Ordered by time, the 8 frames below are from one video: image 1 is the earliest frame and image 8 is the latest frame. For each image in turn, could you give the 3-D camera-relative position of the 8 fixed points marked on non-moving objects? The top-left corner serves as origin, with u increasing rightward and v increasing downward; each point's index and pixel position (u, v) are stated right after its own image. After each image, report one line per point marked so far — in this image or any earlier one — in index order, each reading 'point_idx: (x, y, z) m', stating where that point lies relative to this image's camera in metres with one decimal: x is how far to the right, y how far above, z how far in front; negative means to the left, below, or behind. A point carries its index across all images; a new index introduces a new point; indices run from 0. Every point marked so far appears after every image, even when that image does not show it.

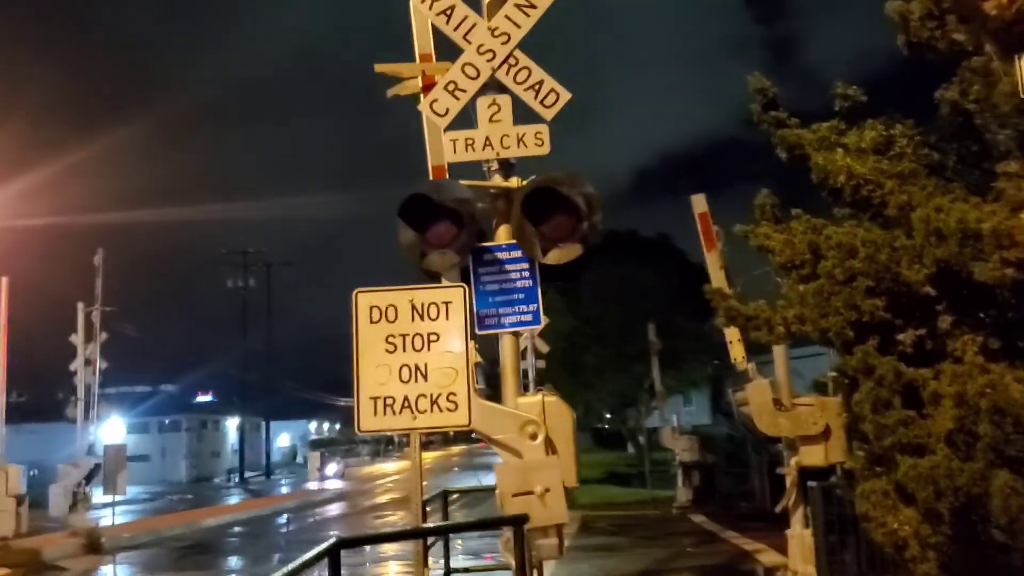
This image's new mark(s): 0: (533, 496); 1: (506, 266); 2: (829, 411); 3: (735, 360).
0: (+0.2, -1.6, +7.4) m
1: (-0.1, +0.2, +8.3) m
2: (+3.6, -1.4, +10.9) m
3: (+2.7, -0.9, +11.5) m
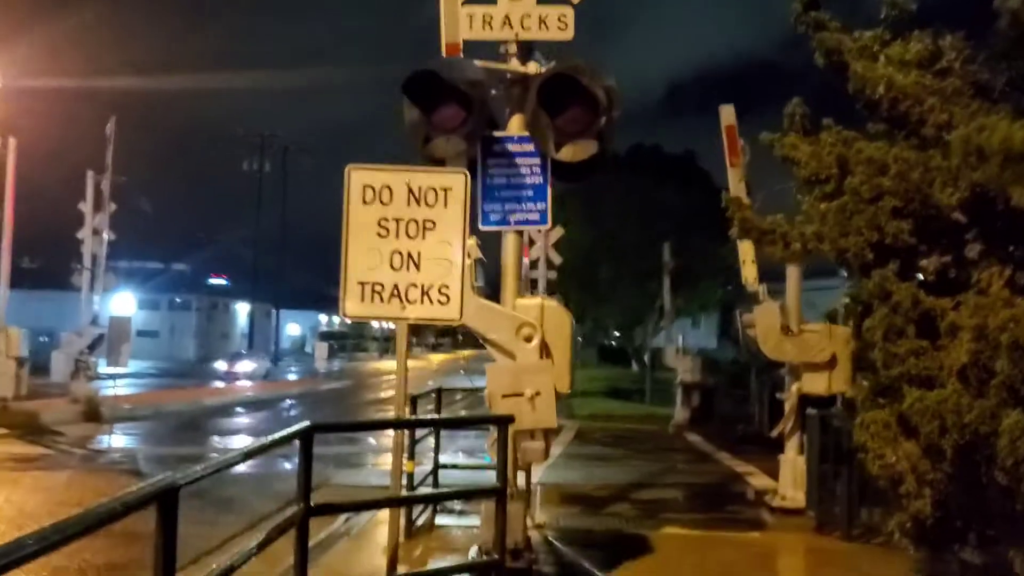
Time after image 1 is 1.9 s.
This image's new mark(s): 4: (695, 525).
0: (+0.1, -0.8, +7.2) m
1: (0.0, +1.1, +7.9) m
2: (+3.6, -0.6, +10.6) m
3: (+2.8, +0.1, +11.2) m
4: (+2.0, -2.7, +10.7) m
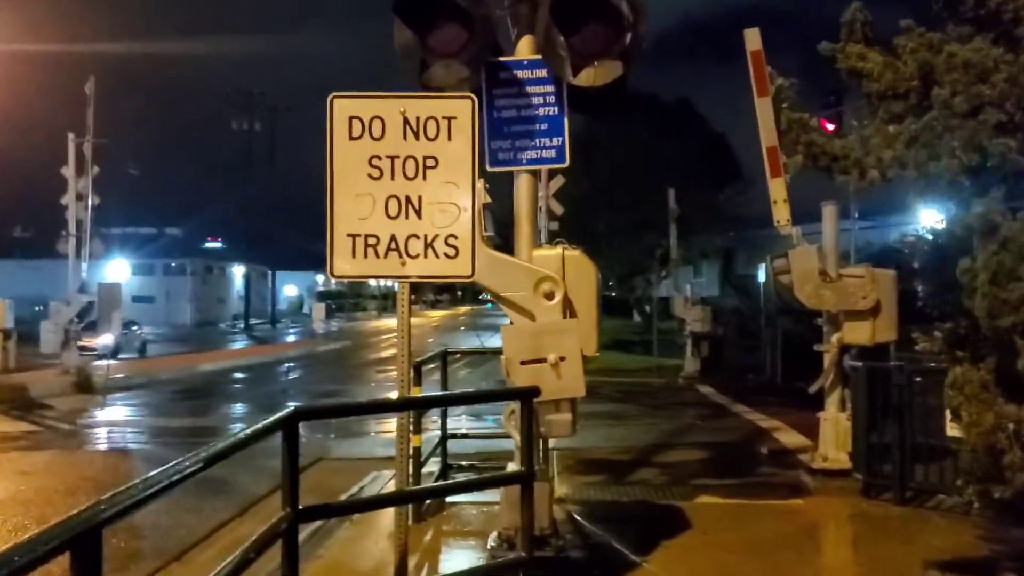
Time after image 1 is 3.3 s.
0: (+0.2, -0.5, +6.2) m
1: (+0.1, +1.4, +6.8) m
2: (+3.7, 0.0, +9.6) m
3: (+2.9, +0.7, +10.2) m
4: (+2.2, -2.1, +9.8) m
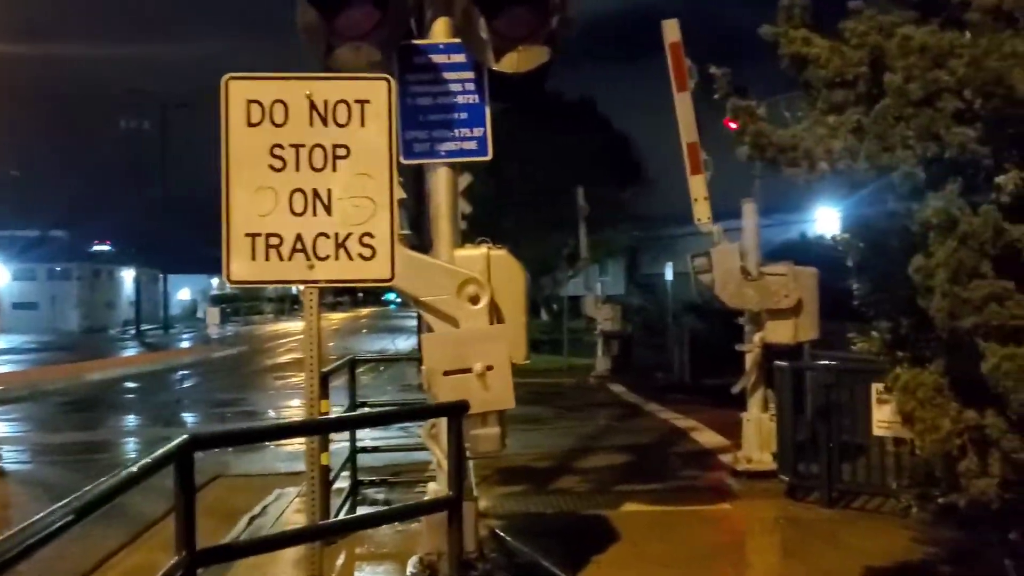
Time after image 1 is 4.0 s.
0: (-0.3, -0.5, +5.7) m
1: (-0.5, +1.4, +6.3) m
2: (+2.9, 0.0, +9.4) m
3: (+2.0, +0.7, +9.9) m
4: (+1.4, -2.1, +9.5) m
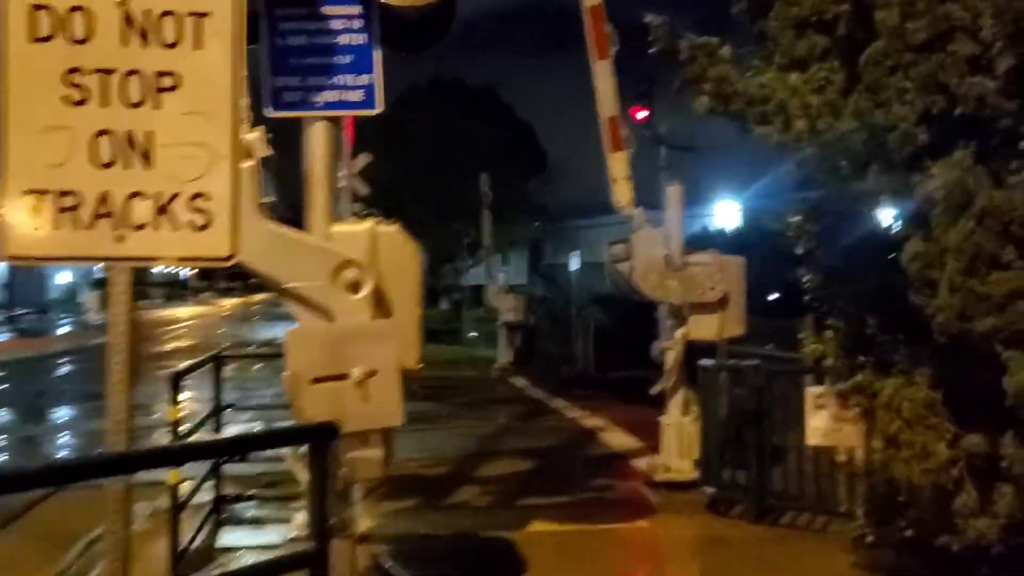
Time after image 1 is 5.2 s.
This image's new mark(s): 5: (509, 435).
0: (-0.8, -0.5, +4.5) m
1: (-1.0, +1.5, +5.1) m
2: (+2.0, +0.1, +8.5) m
3: (+1.0, +0.8, +8.9) m
4: (+0.4, -2.0, +8.5) m
5: (-0.1, -2.0, +13.1) m
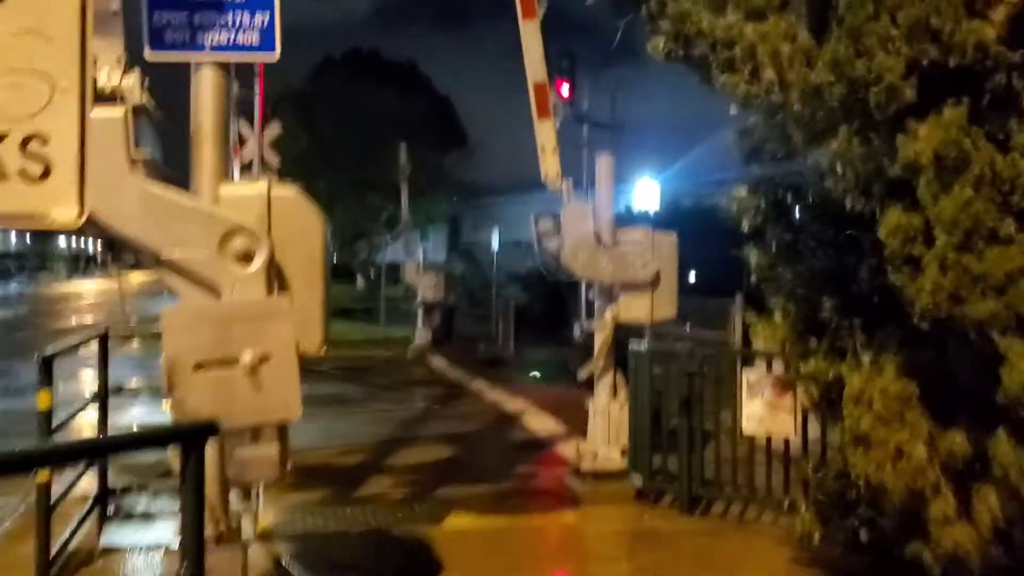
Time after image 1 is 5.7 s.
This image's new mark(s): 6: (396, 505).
0: (-1.1, -0.3, +3.9) m
1: (-1.4, +1.6, +4.3) m
2: (+1.3, +0.3, +8.1) m
3: (+0.3, +1.0, +8.4) m
4: (-0.3, -1.8, +7.9) m
5: (-1.1, -1.7, +12.5) m
6: (-1.0, -1.8, +7.9) m
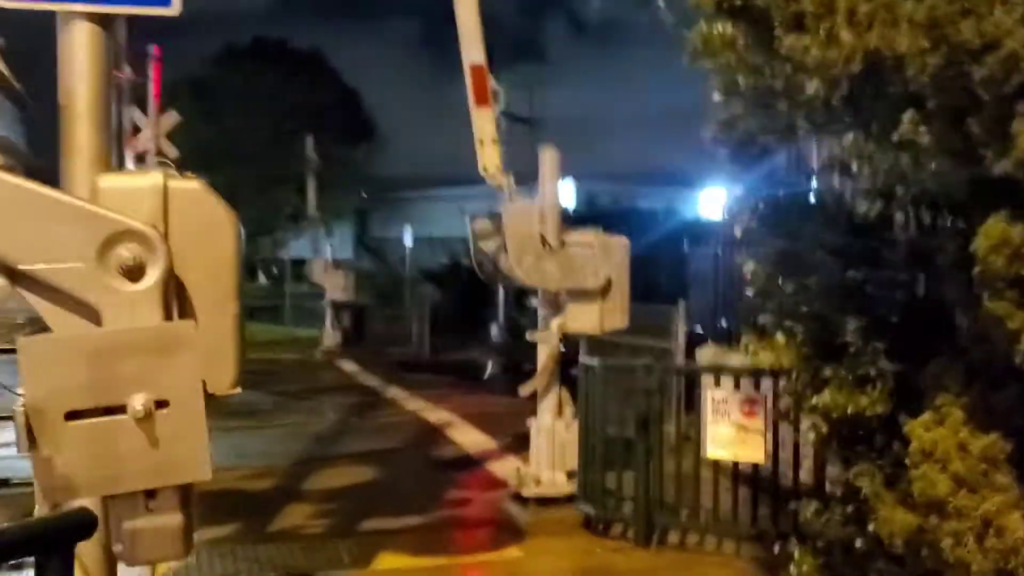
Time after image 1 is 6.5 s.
0: (-1.2, -0.4, +2.9) m
1: (-1.5, +1.6, +3.3) m
2: (+0.8, +0.2, +7.3) m
3: (-0.2, +0.9, +7.5) m
4: (-0.7, -1.9, +7.0) m
5: (-2.1, -1.8, +11.5) m
6: (-1.4, -1.9, +6.9) m
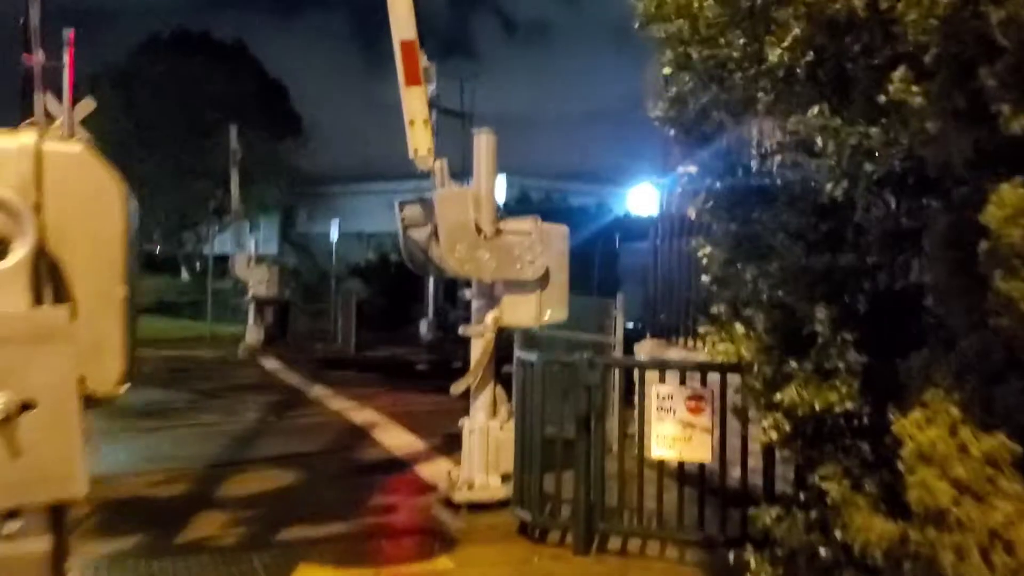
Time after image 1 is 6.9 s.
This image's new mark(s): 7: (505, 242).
0: (-1.4, -0.4, +2.4) m
1: (-1.7, +1.6, +2.8) m
2: (+0.3, +0.3, +6.9) m
3: (-0.7, +1.0, +7.0) m
4: (-1.2, -1.8, +6.5) m
5: (-2.9, -1.7, +10.9) m
6: (-1.9, -1.8, +6.4) m
7: (0.0, +0.3, +6.8) m
